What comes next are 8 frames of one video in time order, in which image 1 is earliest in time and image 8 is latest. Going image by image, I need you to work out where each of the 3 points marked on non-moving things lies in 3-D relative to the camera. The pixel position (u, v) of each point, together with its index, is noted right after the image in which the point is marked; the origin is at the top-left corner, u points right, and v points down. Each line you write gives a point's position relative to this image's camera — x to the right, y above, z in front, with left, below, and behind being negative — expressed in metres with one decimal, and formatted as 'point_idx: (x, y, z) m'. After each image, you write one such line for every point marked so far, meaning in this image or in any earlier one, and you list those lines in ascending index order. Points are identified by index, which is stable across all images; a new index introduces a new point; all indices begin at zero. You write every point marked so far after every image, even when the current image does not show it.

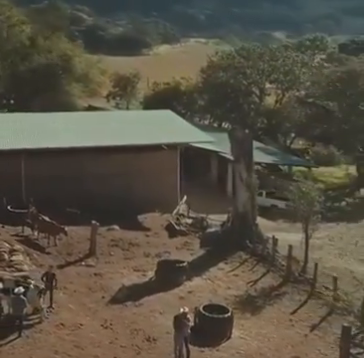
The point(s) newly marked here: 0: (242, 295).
0: (+1.5, -2.8, +19.4) m
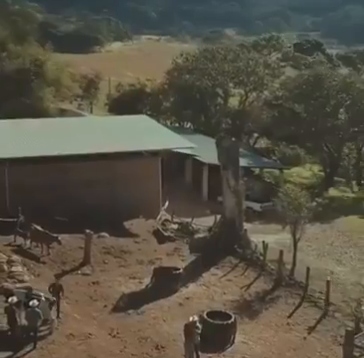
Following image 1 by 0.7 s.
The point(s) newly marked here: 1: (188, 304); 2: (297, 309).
0: (+1.4, -3.1, +20.2) m
1: (+0.1, -3.1, +20.0) m
2: (+2.9, -3.2, +19.8) m
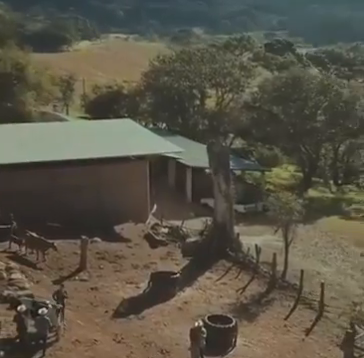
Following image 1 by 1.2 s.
0: (+1.4, -3.3, +20.7) m
1: (+0.1, -3.3, +20.5) m
2: (+2.8, -3.4, +20.4) m
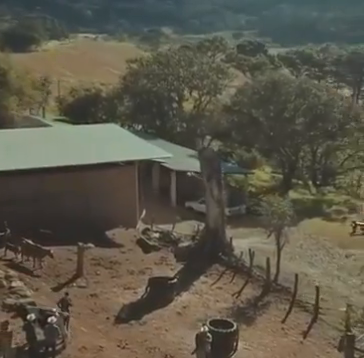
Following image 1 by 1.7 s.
0: (+1.3, -3.4, +21.3) m
1: (+0.1, -3.5, +20.9) m
2: (+2.8, -3.6, +21.0) m
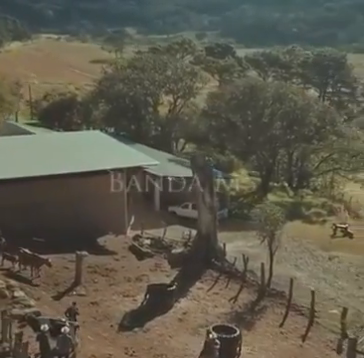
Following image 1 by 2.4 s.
0: (+1.3, -3.7, +21.9) m
1: (+0.1, -3.8, +21.5) m
2: (+2.8, -3.8, +21.7) m
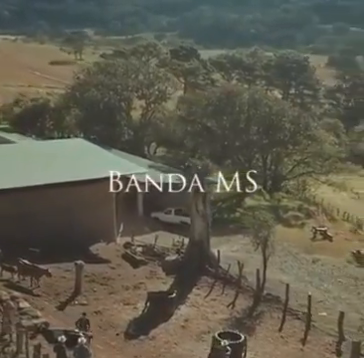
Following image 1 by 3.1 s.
0: (+1.4, -4.0, +22.6) m
1: (+0.2, -4.1, +22.1) m
2: (+2.9, -4.1, +22.5) m
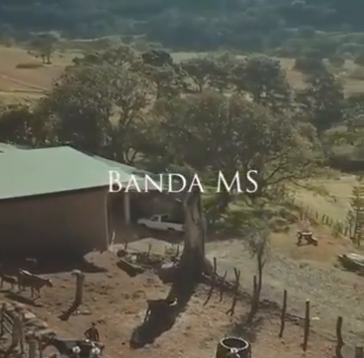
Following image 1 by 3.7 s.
0: (+1.4, -4.3, +23.1) m
1: (+0.3, -4.4, +22.6) m
2: (+2.9, -4.3, +23.1) m
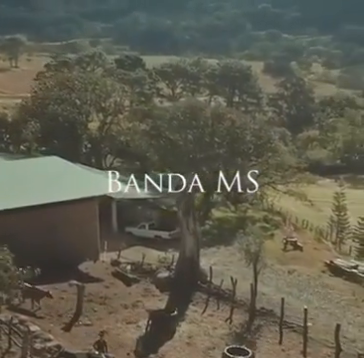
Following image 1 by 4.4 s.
0: (+1.5, -4.6, +23.6) m
1: (+0.3, -4.7, +23.0) m
2: (+3.0, -4.7, +23.7) m
